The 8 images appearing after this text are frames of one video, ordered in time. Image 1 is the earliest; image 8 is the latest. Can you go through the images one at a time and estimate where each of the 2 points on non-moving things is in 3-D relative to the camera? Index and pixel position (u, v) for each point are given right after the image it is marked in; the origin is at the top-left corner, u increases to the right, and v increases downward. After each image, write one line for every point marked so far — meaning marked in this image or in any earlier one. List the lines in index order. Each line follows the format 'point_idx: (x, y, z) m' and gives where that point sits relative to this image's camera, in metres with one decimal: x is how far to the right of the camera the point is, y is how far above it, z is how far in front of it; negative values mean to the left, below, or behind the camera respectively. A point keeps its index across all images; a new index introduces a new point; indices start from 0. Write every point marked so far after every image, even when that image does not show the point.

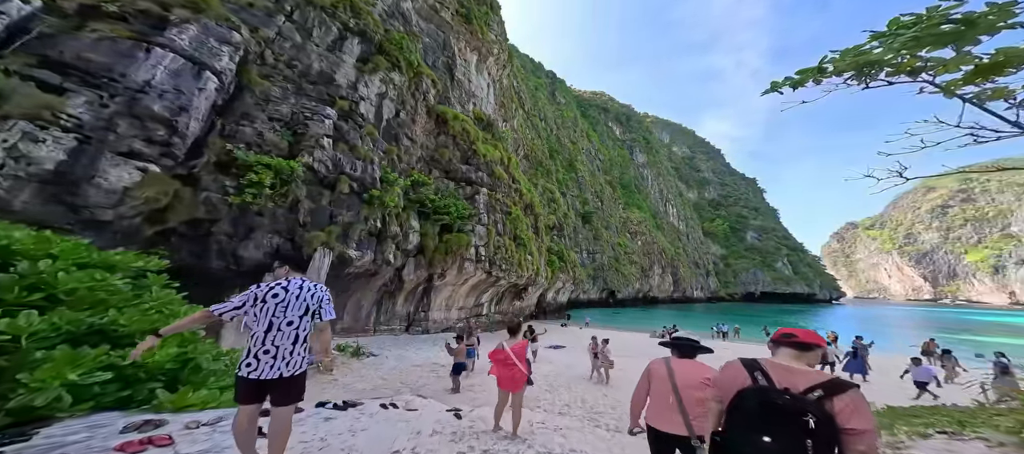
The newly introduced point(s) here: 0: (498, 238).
0: (-0.8, -0.6, +18.4) m
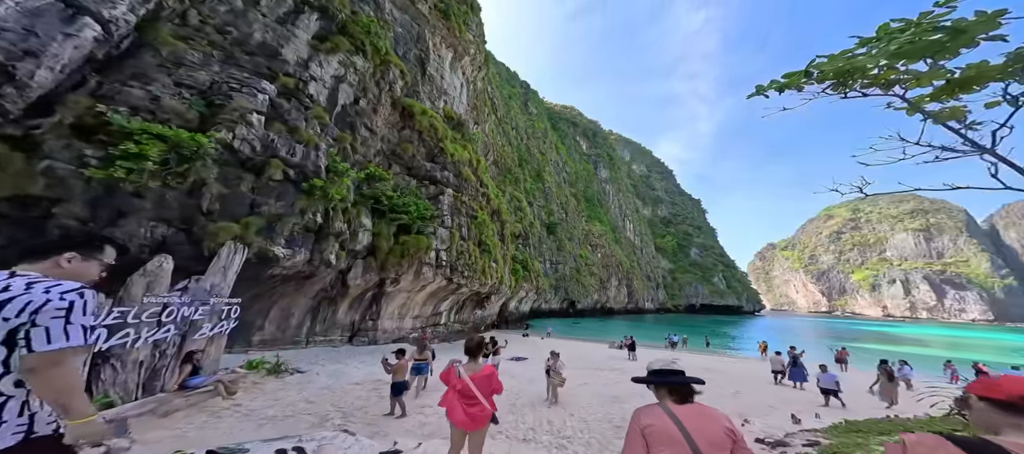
0: (-2.6, -0.8, +17.4) m
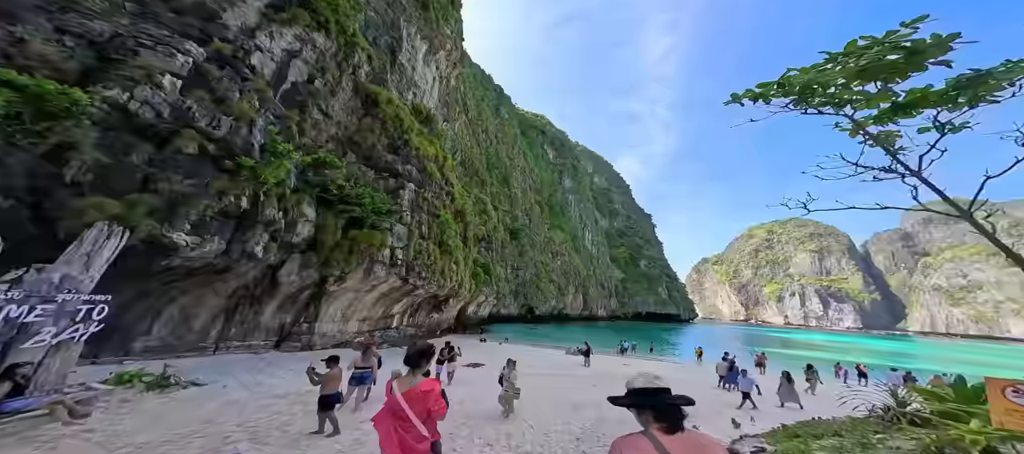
0: (-4.4, -0.7, +16.5) m
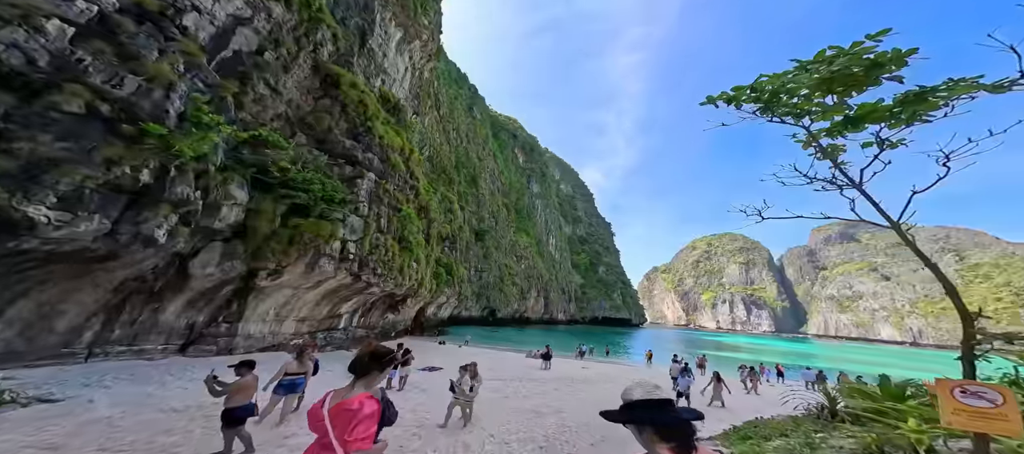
0: (-6.0, -0.4, +15.3) m
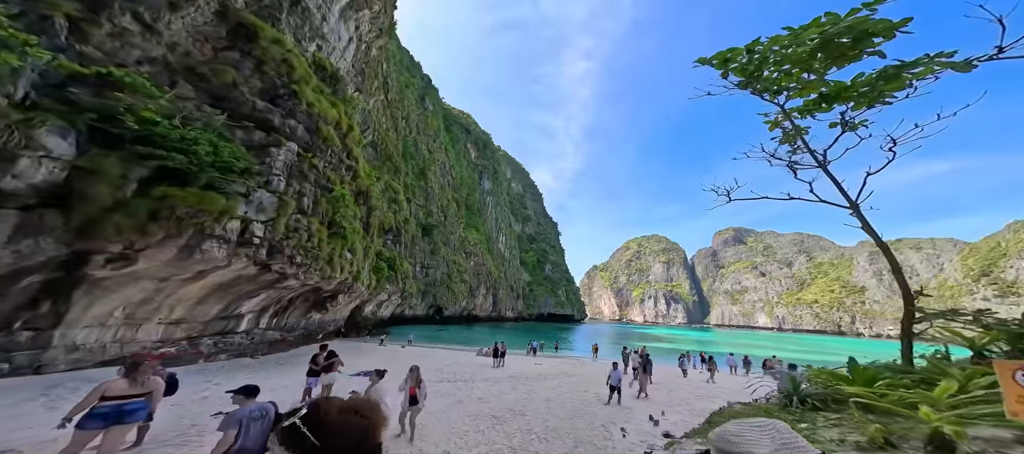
0: (-7.9, +0.3, +12.8) m
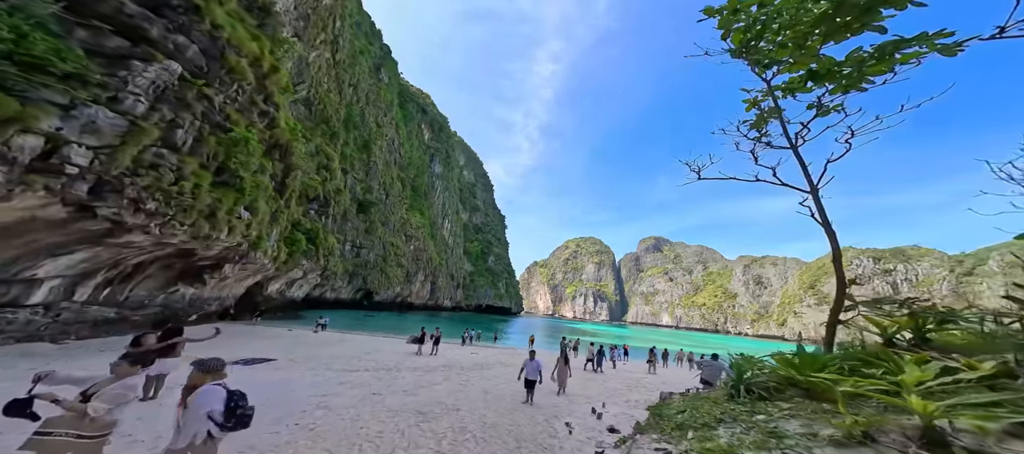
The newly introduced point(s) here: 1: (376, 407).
0: (-9.8, +1.8, +9.8) m
1: (-3.4, -4.5, +8.5) m
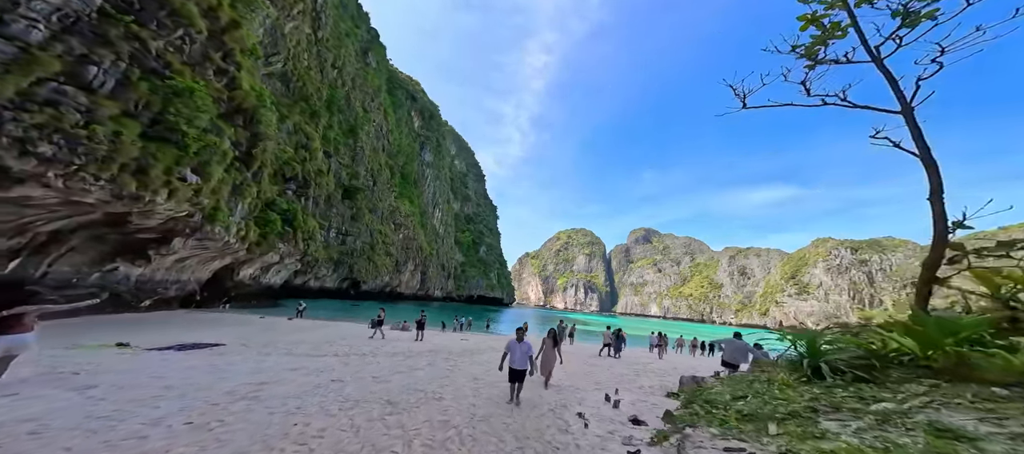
0: (-9.8, +2.8, +7.8) m
1: (-3.3, -3.4, +6.8) m
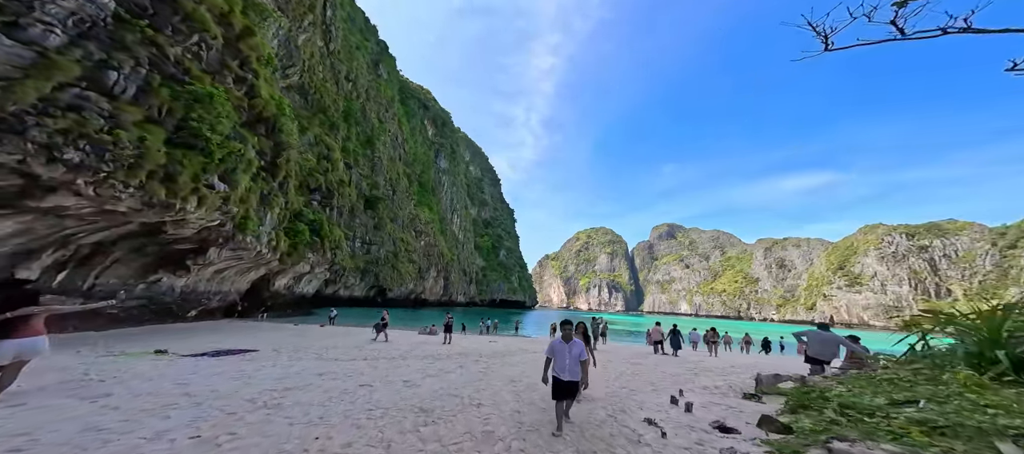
0: (-9.0, +2.8, +7.4) m
1: (-2.3, -3.1, +5.8) m
